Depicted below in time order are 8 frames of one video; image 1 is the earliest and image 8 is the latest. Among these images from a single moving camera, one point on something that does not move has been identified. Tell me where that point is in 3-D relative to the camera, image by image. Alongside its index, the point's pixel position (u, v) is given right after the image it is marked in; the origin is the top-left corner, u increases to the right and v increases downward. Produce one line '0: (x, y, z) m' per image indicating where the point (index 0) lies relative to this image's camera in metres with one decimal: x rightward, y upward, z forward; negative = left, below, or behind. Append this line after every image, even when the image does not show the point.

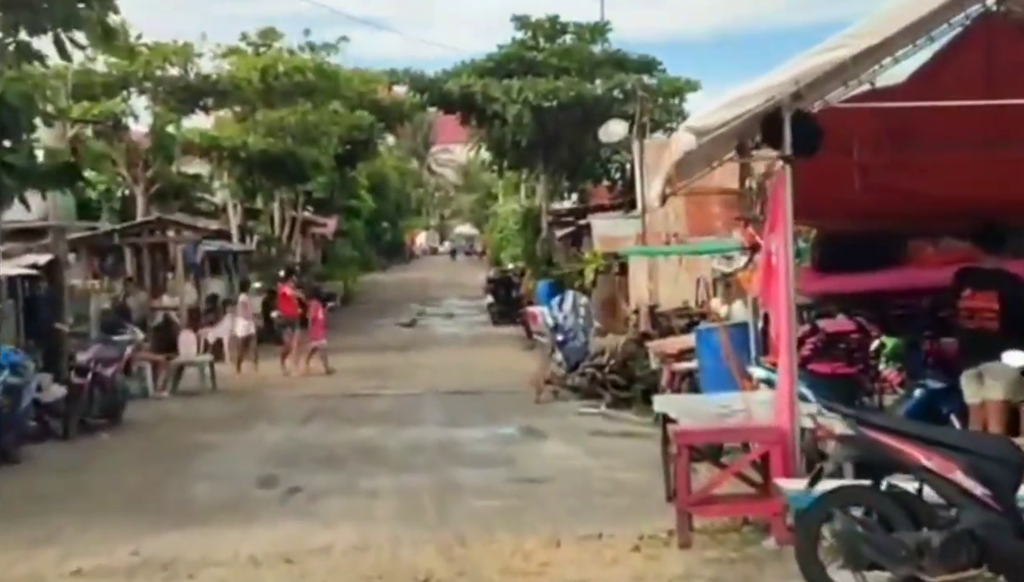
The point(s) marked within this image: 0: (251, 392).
0: (-3.5, -1.3, +18.1) m
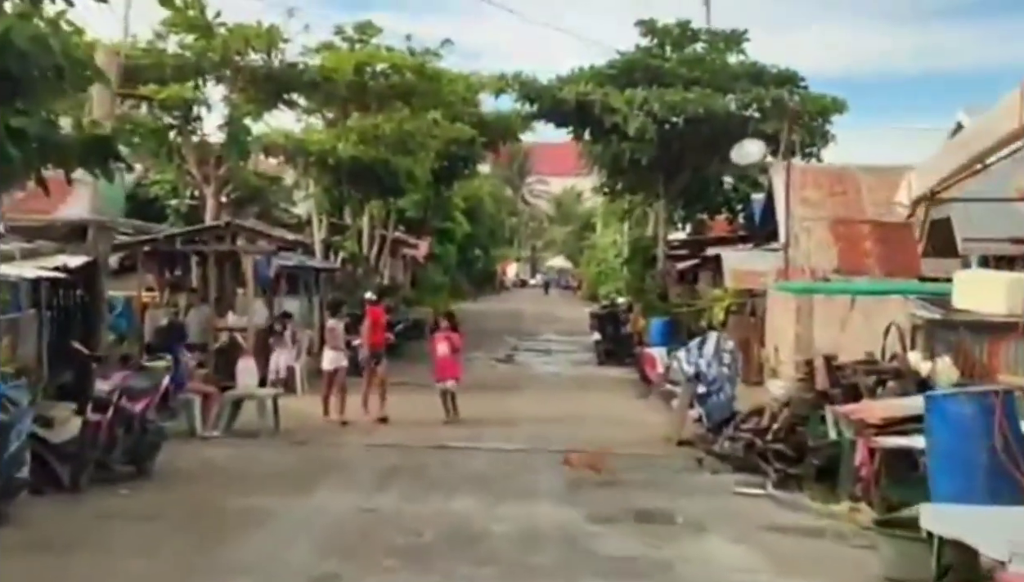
0: (-2.1, -1.6, +14.7) m
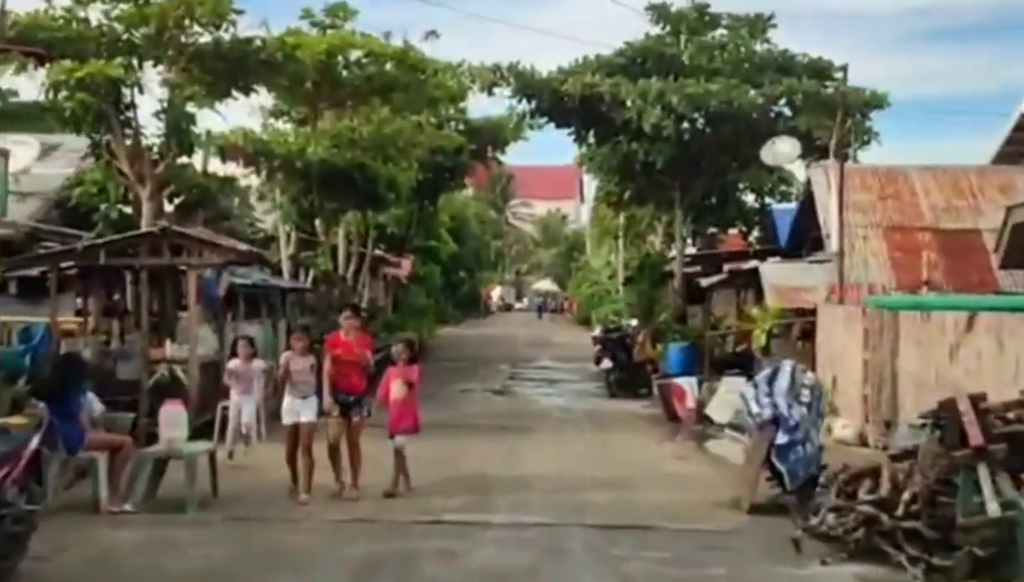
0: (-1.9, -1.7, +11.0) m
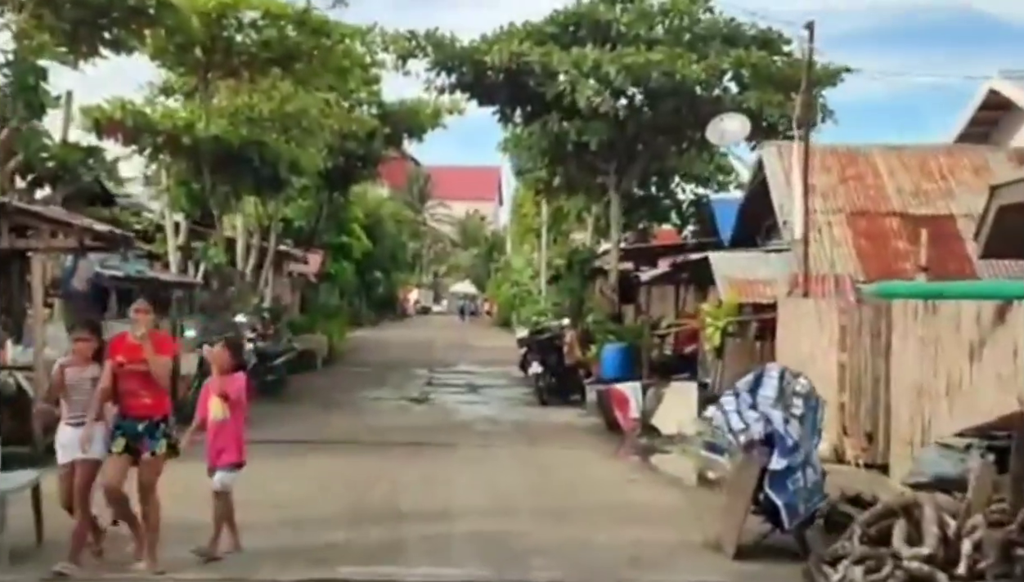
0: (-2.5, -1.6, +8.3) m
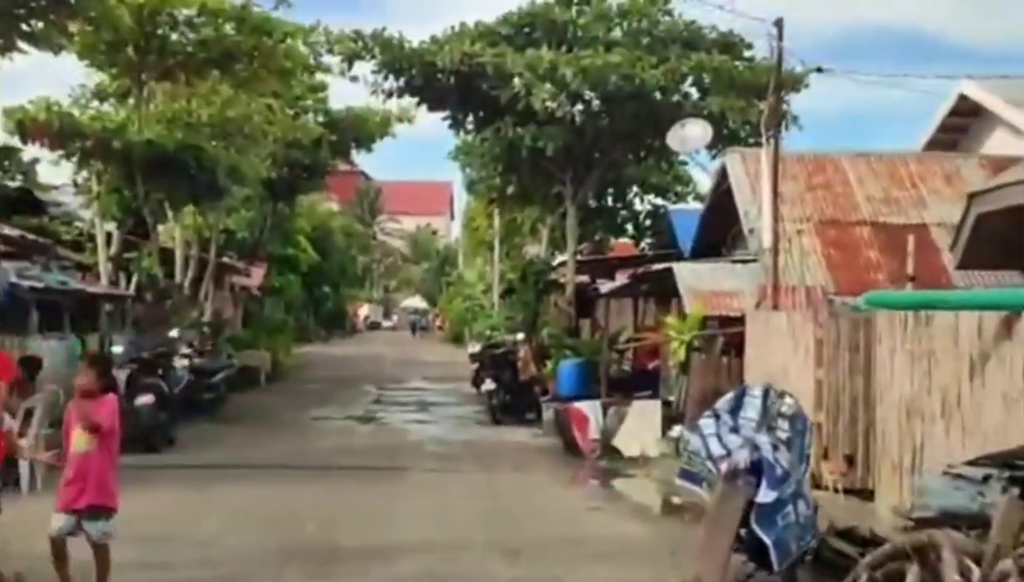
0: (-2.7, -1.7, +7.1) m
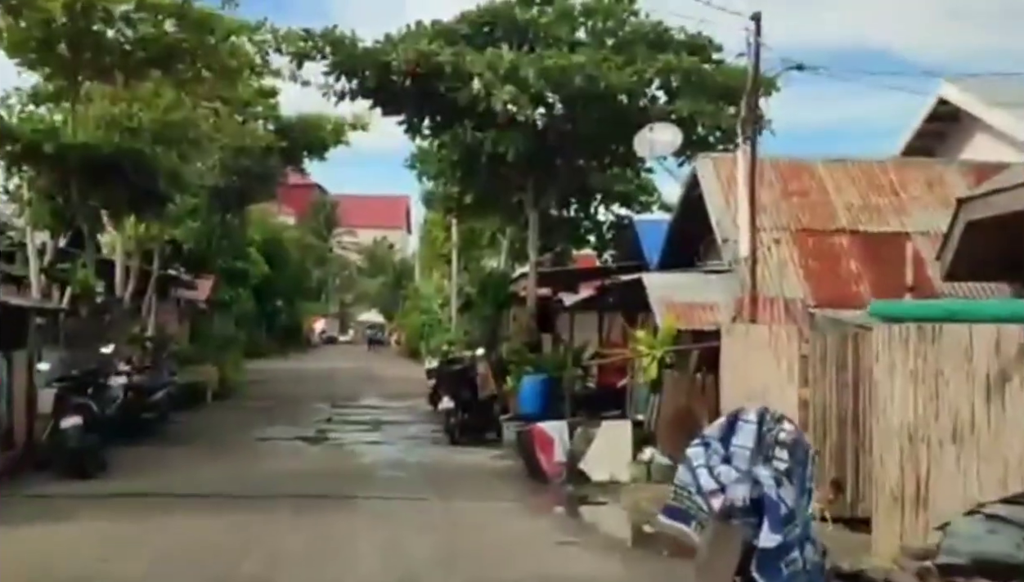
0: (-2.9, -1.7, +5.9) m
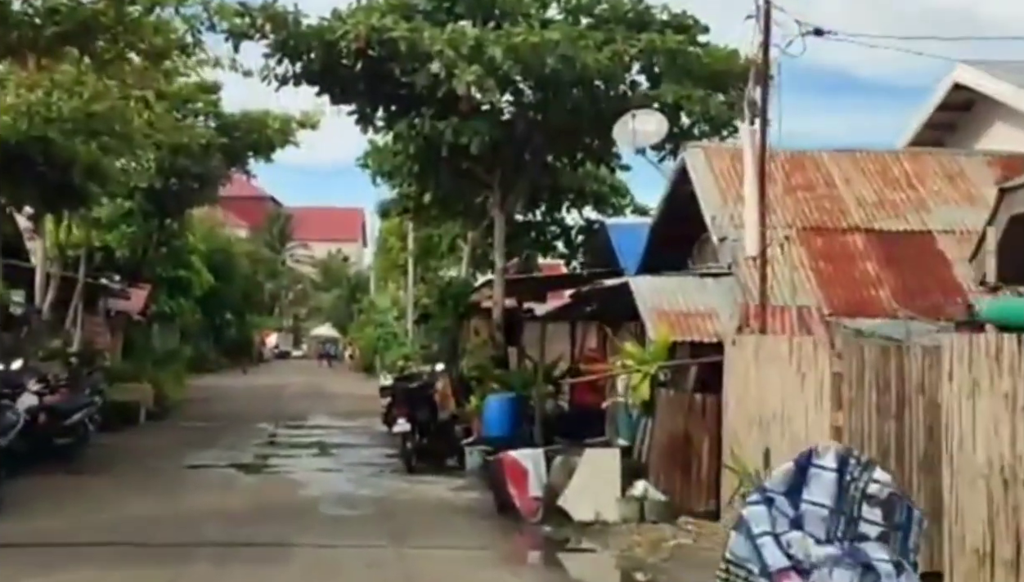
0: (-2.9, -1.7, +3.6) m
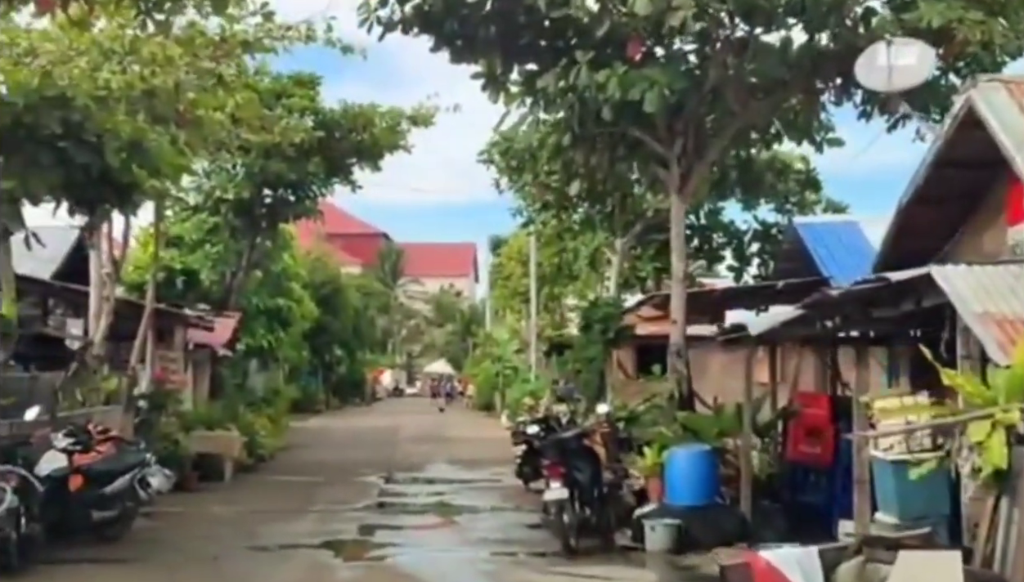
0: (-2.2, -1.5, -1.2) m
